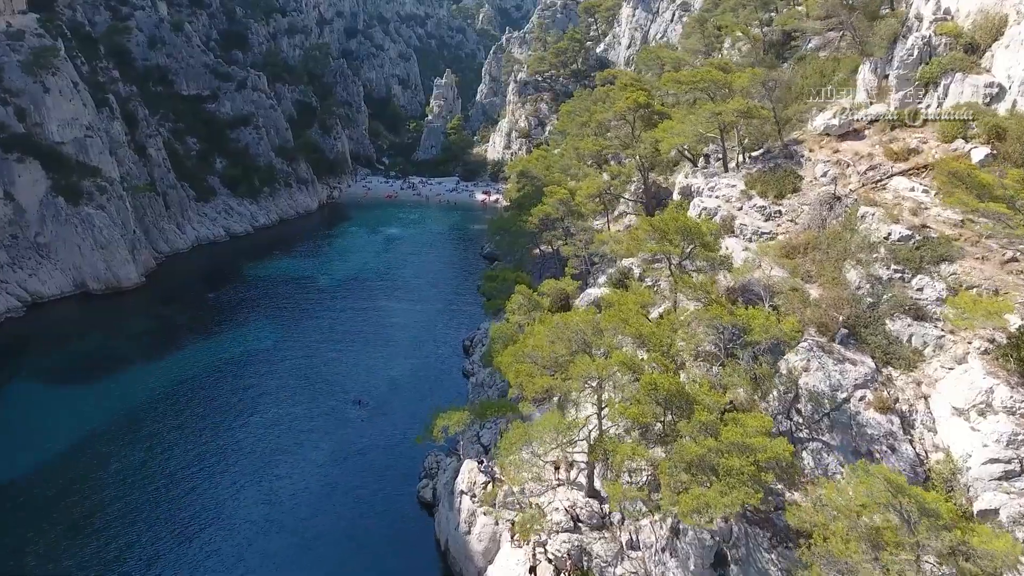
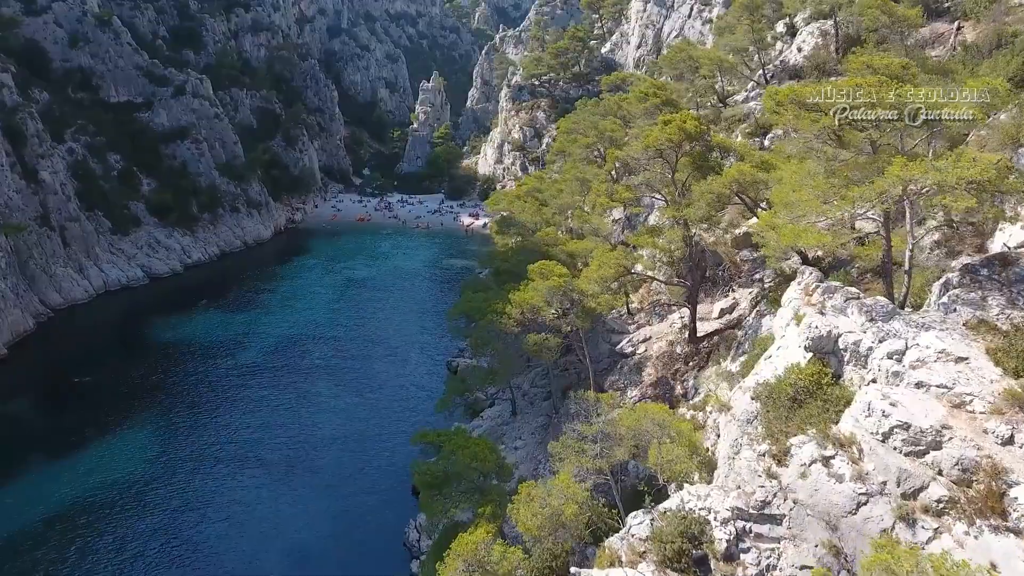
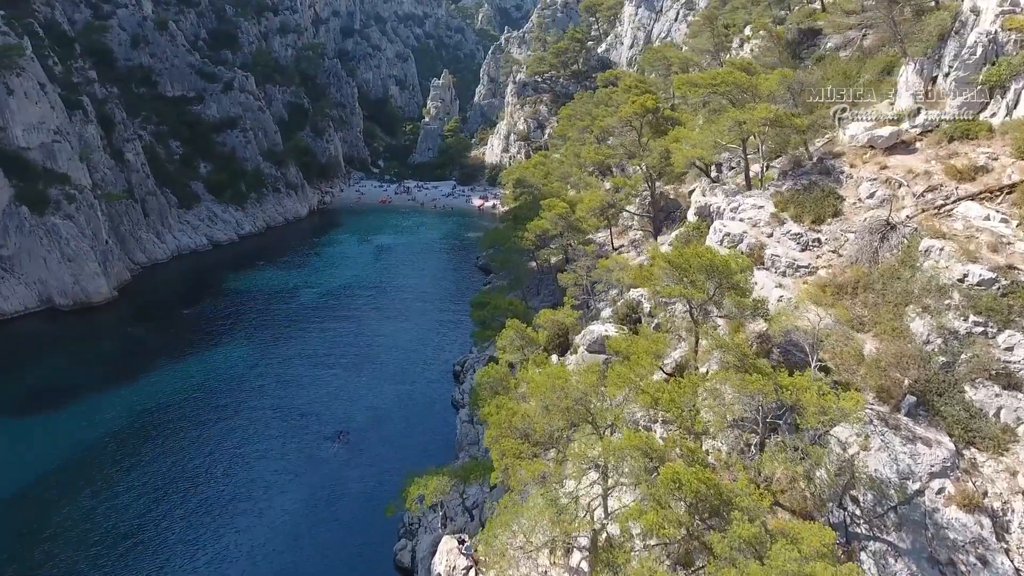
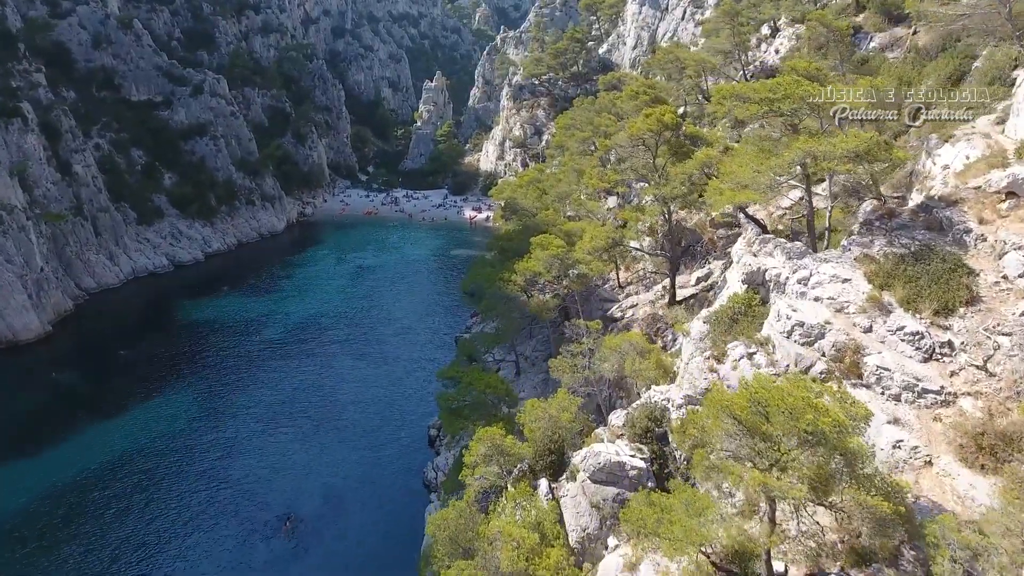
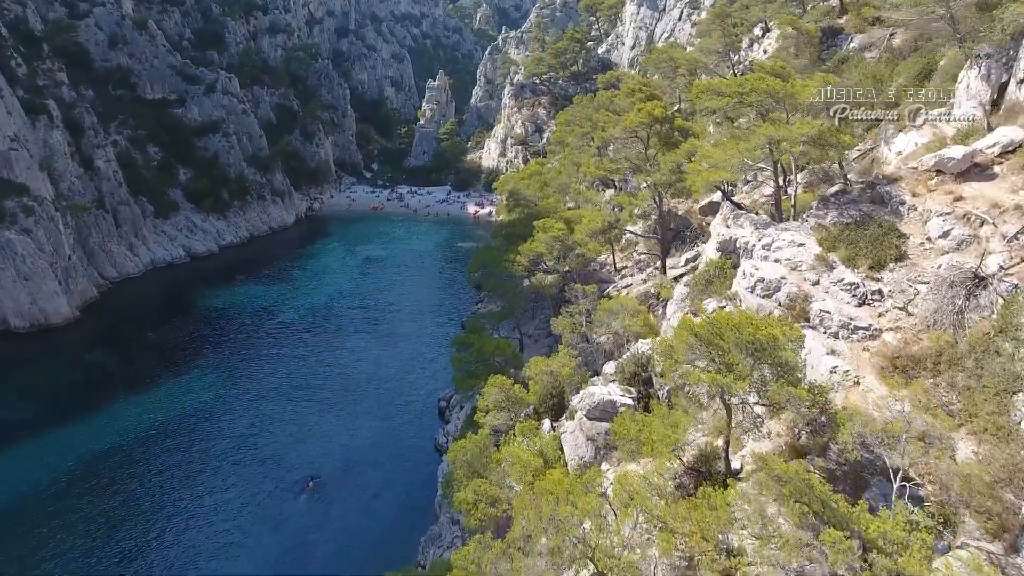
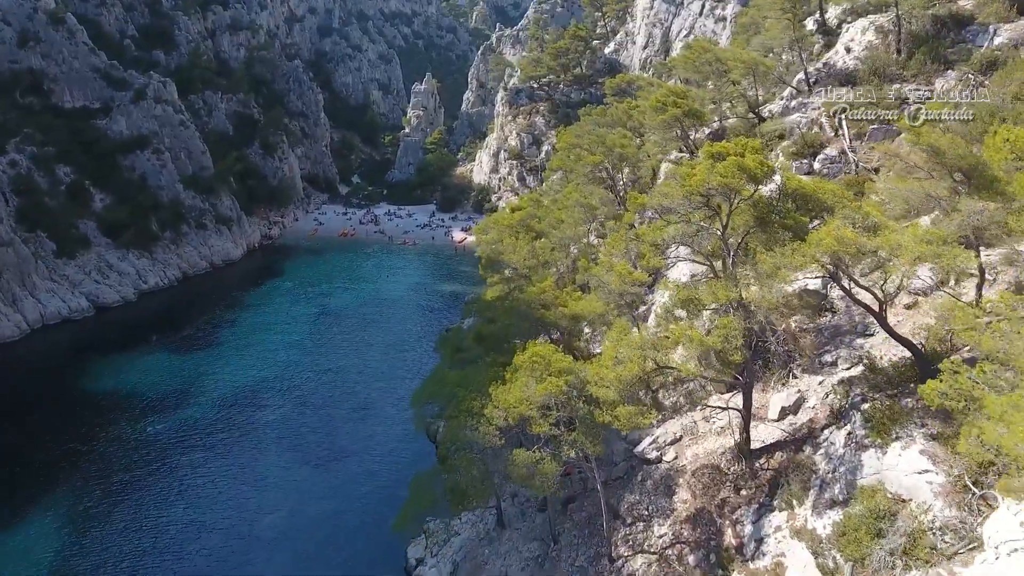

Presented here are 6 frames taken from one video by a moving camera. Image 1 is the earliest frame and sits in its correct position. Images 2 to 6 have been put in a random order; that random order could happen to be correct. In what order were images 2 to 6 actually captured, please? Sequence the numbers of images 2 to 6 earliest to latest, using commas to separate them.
3, 5, 4, 2, 6
